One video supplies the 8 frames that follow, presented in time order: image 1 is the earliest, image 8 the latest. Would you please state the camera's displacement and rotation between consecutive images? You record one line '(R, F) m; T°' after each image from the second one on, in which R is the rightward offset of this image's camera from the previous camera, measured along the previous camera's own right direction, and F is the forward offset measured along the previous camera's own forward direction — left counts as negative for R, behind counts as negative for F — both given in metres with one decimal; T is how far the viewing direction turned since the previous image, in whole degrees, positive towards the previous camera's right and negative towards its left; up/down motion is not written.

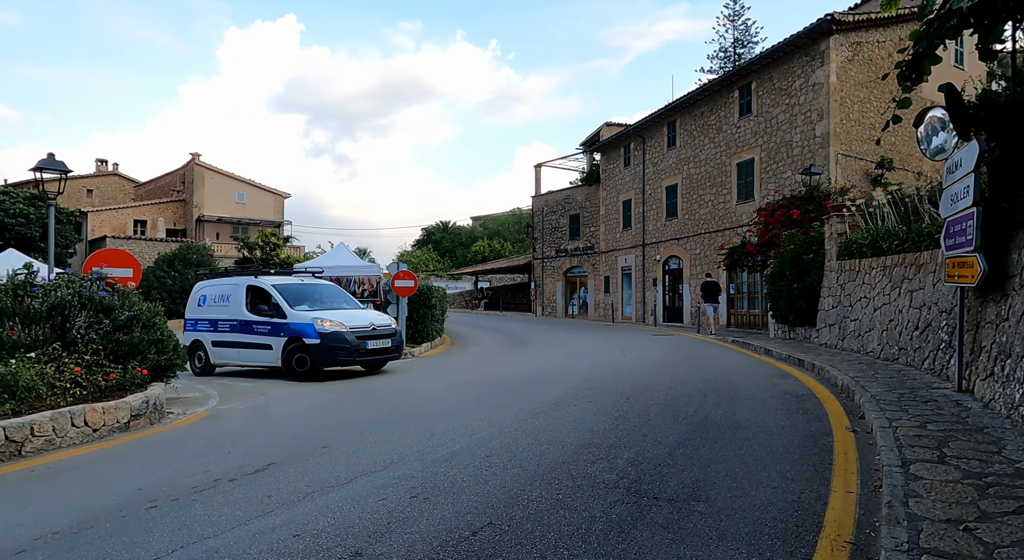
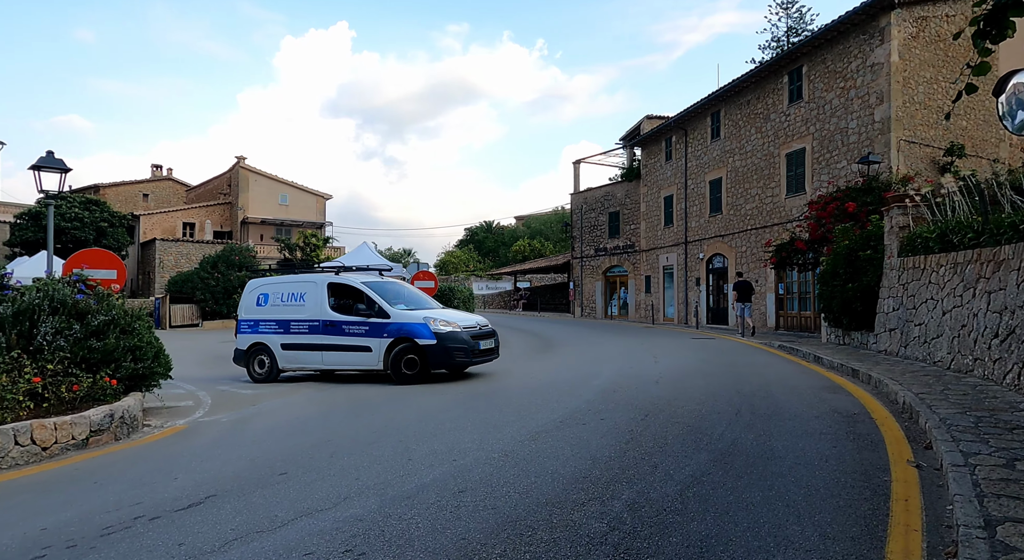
(+0.5, +0.9) m; -5°
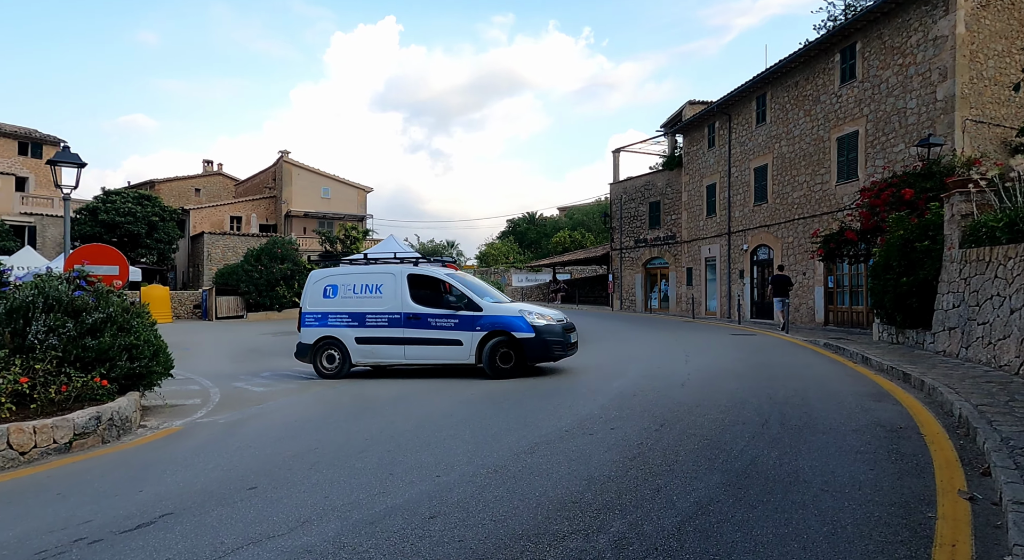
(+0.5, +0.5) m; -4°
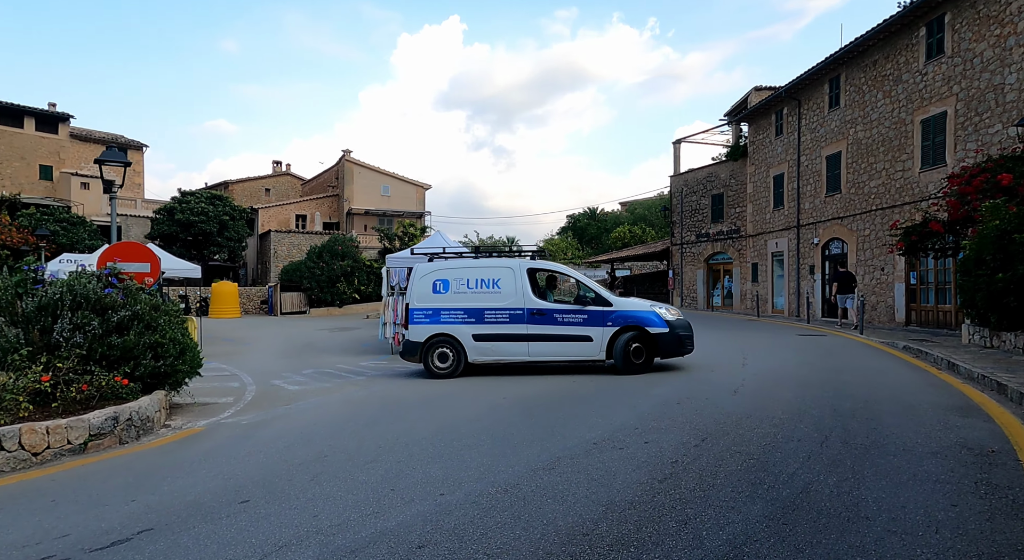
(+0.4, +0.5) m; -6°
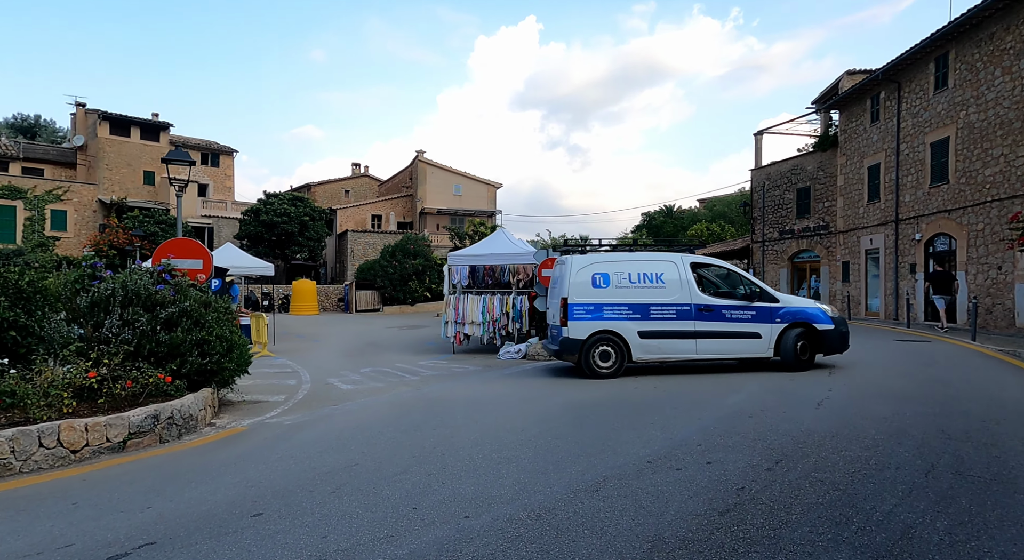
(+0.3, +0.5) m; -7°
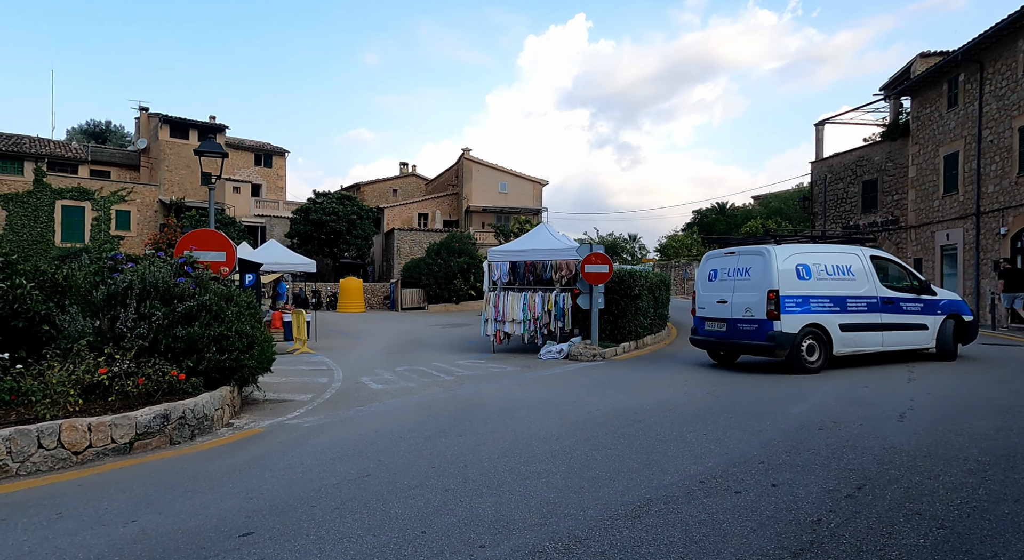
(+0.1, +0.6) m; -5°
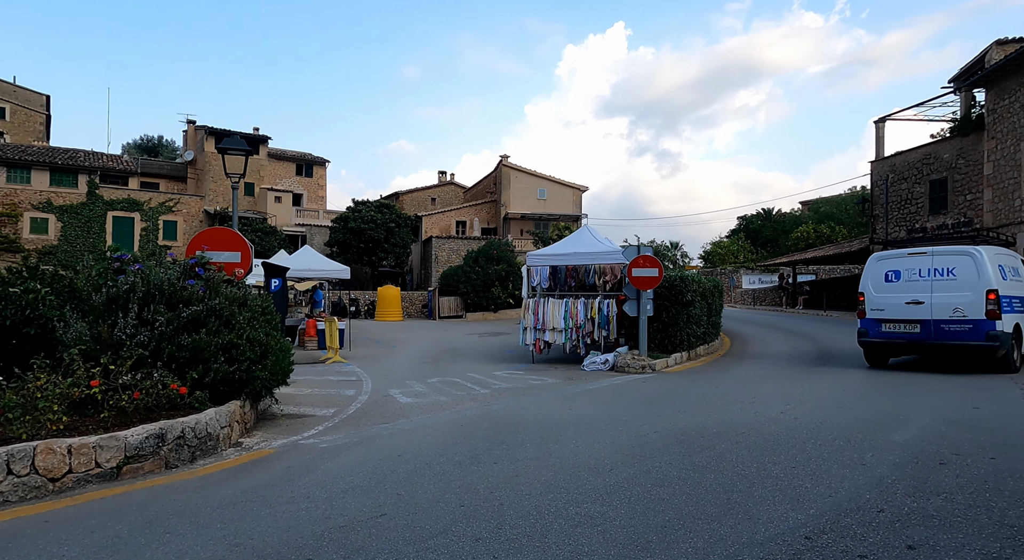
(0.0, +0.9) m; -4°
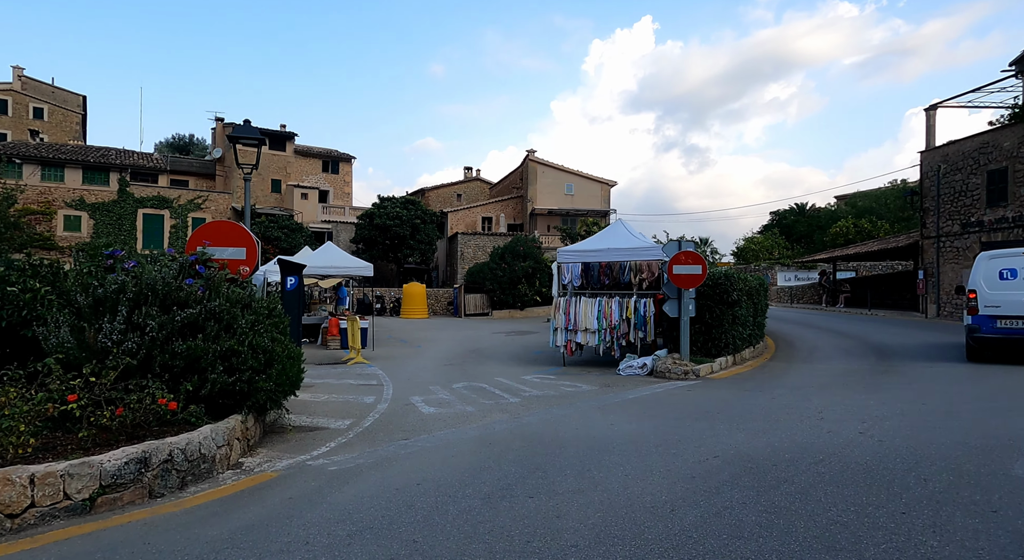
(-0.1, +0.8) m; -3°
